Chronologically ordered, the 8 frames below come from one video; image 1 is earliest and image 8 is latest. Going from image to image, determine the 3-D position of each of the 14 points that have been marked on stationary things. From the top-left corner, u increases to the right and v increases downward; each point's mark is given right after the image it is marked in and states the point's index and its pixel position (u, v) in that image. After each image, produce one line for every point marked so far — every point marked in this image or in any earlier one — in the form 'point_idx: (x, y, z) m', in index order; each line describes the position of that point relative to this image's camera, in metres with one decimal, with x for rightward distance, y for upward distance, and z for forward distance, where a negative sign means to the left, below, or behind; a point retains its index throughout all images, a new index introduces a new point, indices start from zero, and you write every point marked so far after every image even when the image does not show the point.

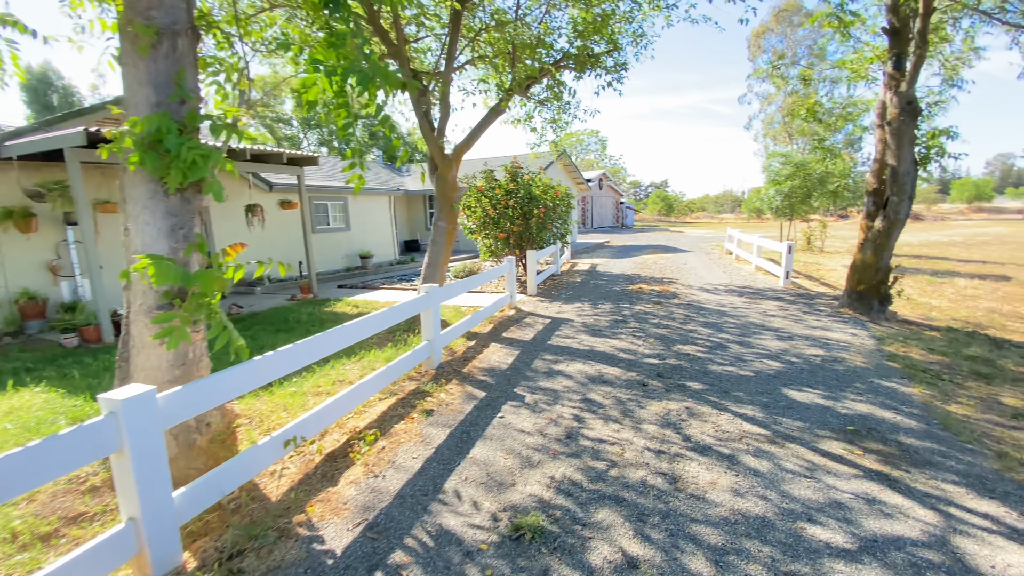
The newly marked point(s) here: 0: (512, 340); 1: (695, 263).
0: (0.0, -0.6, +5.2) m
1: (+4.8, +0.7, +12.3) m
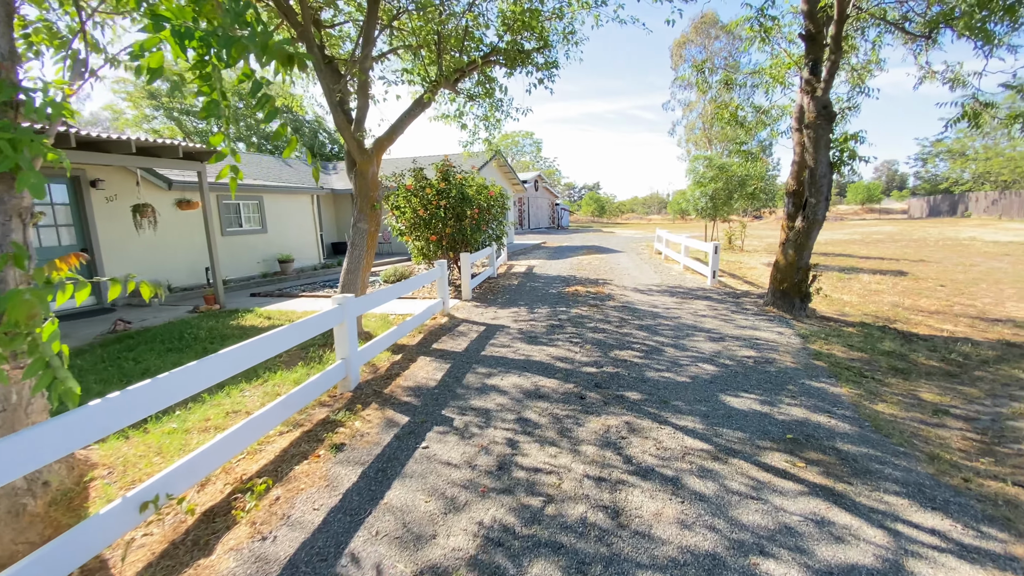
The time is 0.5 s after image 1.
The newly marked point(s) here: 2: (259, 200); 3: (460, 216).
0: (-0.7, -0.7, +4.8) m
1: (+3.1, +0.7, +12.5) m
2: (-6.4, +2.2, +11.8) m
3: (-1.0, +1.3, +8.5) m
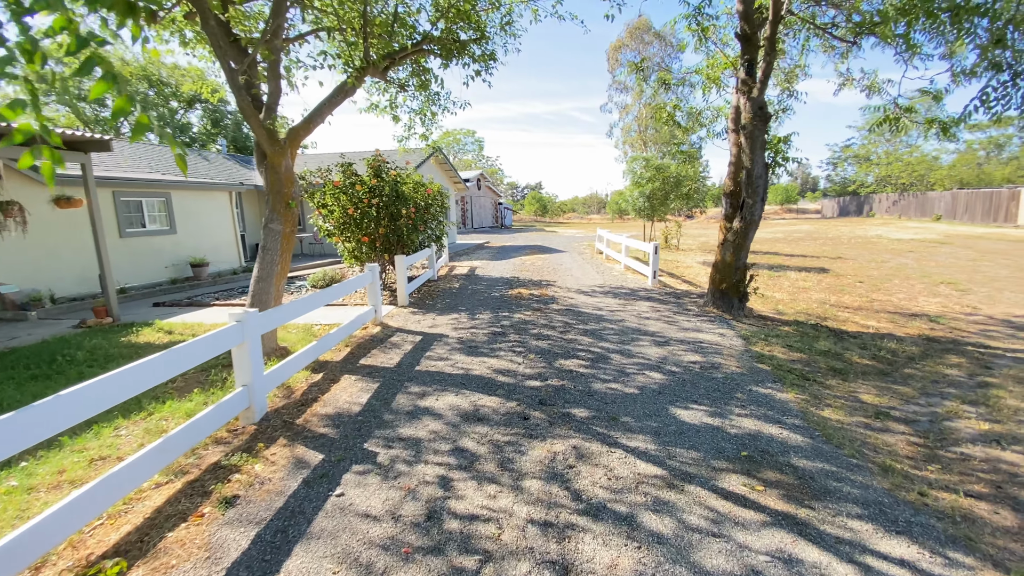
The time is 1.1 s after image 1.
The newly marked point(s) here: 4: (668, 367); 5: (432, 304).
0: (-1.3, -0.7, +4.3) m
1: (+1.6, +0.7, +12.4) m
2: (-7.8, +2.0, +10.6) m
3: (-2.0, +1.2, +8.0) m
4: (+1.4, -0.7, +4.3) m
5: (-1.3, -0.3, +7.4) m
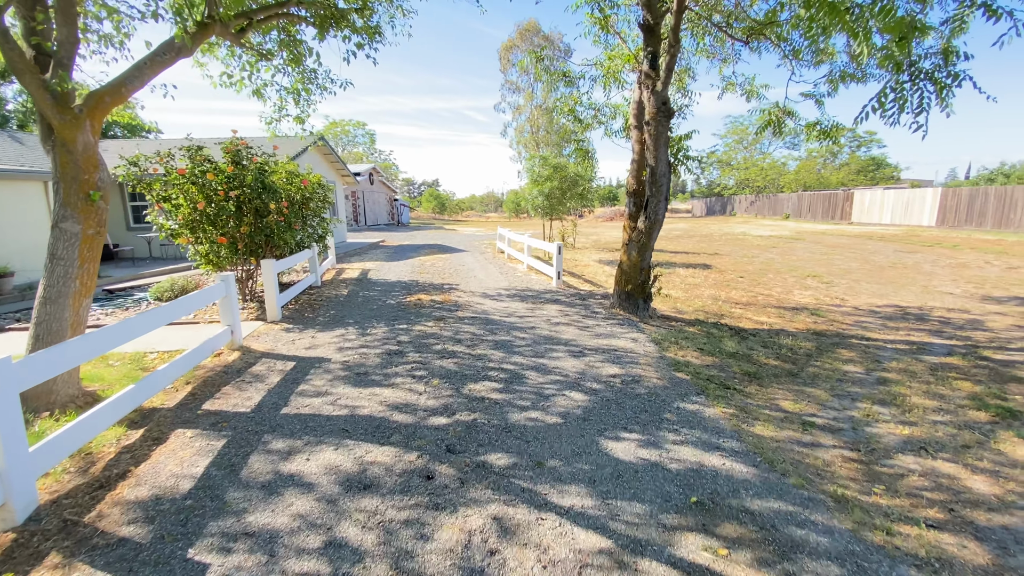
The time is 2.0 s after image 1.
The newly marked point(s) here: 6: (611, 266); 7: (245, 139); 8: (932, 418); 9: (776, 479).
0: (-2.0, -0.9, +3.2) m
1: (-1.0, +0.6, +11.7) m
2: (-9.8, +1.7, +8.0) m
3: (-3.6, +1.1, +6.7) m
4: (+0.6, -0.8, +3.9) m
5: (-2.7, -0.4, +6.3) m
6: (+2.6, +0.6, +12.3) m
7: (-3.8, +2.1, +6.7) m
8: (+3.2, -1.0, +3.6) m
9: (+1.5, -1.0, +2.6) m
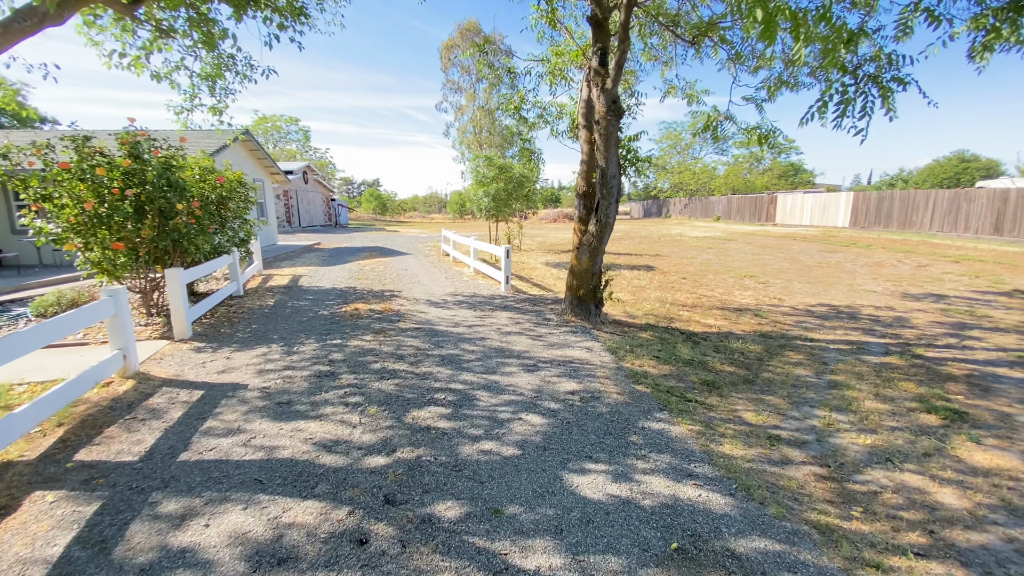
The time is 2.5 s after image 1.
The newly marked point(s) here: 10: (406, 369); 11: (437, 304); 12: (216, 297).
0: (-2.3, -1.0, +2.6) m
1: (-2.3, +0.5, +11.2) m
2: (-10.6, +1.5, +6.4) m
3: (-4.3, +0.9, +5.8) m
4: (+0.2, -0.9, +3.5) m
5: (-3.3, -0.5, +5.5) m
6: (+1.2, +0.5, +12.2) m
7: (-4.6, +2.0, +5.9) m
8: (+2.8, -1.0, +3.6) m
9: (+1.2, -1.1, +2.4) m
10: (-0.9, -0.7, +4.2) m
11: (-1.1, -0.2, +7.1) m
12: (-3.9, -0.1, +6.3) m
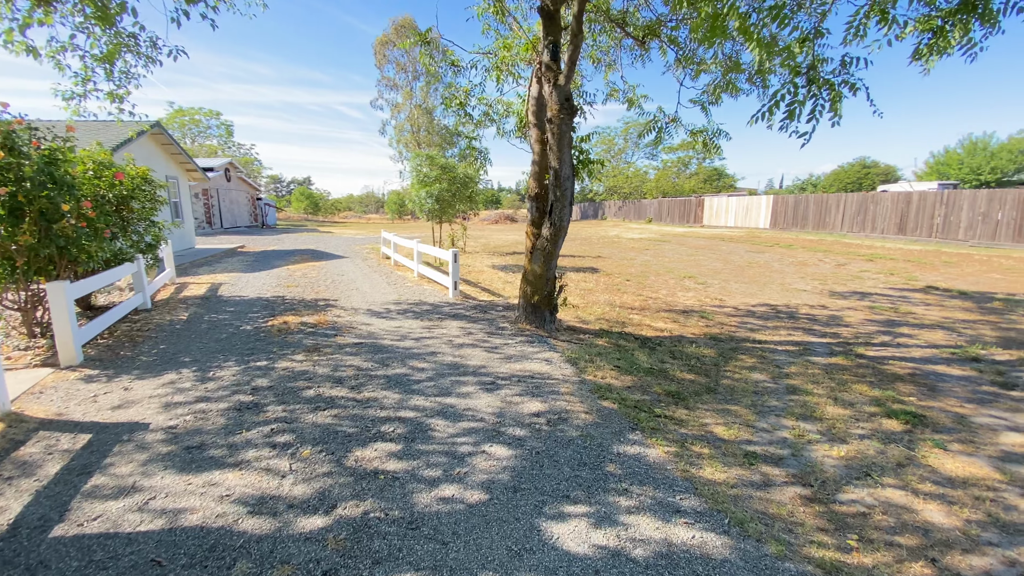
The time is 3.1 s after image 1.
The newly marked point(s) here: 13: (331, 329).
0: (-2.5, -1.1, +1.9) m
1: (-3.5, +0.3, +10.4) m
2: (-11.2, +1.2, +4.7) m
3: (-4.9, +0.7, +4.9) m
4: (0.0, -1.0, +3.2) m
5: (-3.8, -0.7, +4.7) m
6: (-0.2, +0.4, +11.9) m
7: (-5.1, +1.8, +4.9) m
8: (+2.6, -1.1, +3.5) m
9: (+1.1, -1.2, +2.1) m
10: (-1.3, -0.8, +3.7) m
11: (-1.9, -0.4, +6.5) m
12: (-4.5, -0.3, +5.4) m
13: (-2.2, -0.5, +5.7) m
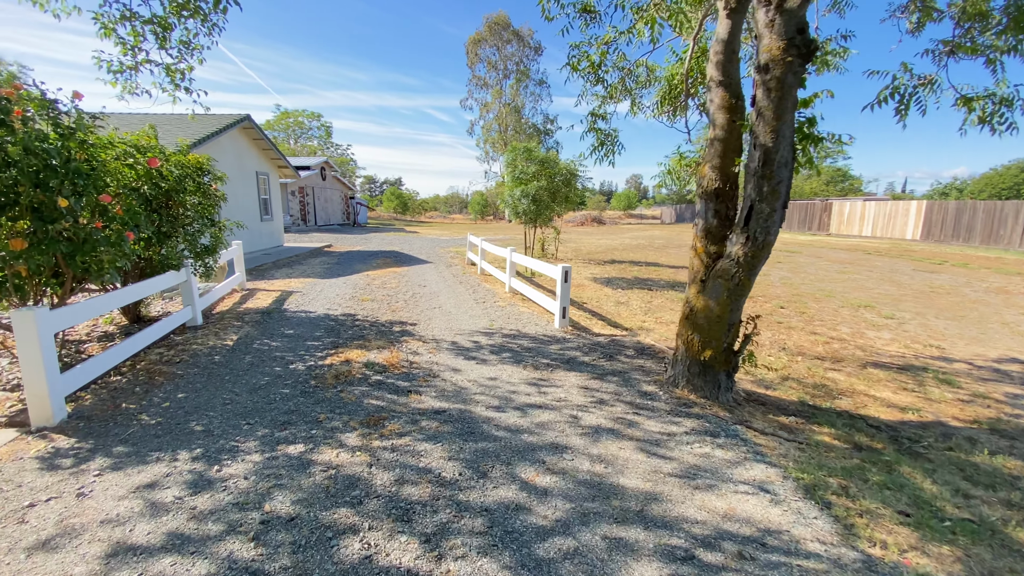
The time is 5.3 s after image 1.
0: (-1.8, -1.4, +0.4) m
1: (-1.5, +0.1, +8.9) m
2: (-9.9, +1.3, +4.5) m
3: (-3.6, +0.6, +3.7) m
4: (+0.8, -1.3, +1.2) m
5: (-2.7, -0.9, +3.3) m
6: (+2.1, 0.0, +9.8) m
7: (-3.9, +1.6, +3.7) m
8: (+3.4, -1.5, +1.1) m
9: (+1.7, -1.6, 0.0) m
10: (-0.4, -1.1, +1.9) m
11: (-0.5, -0.7, +4.8) m
12: (-3.3, -0.5, +4.1) m
13: (-0.9, -0.8, +4.1) m
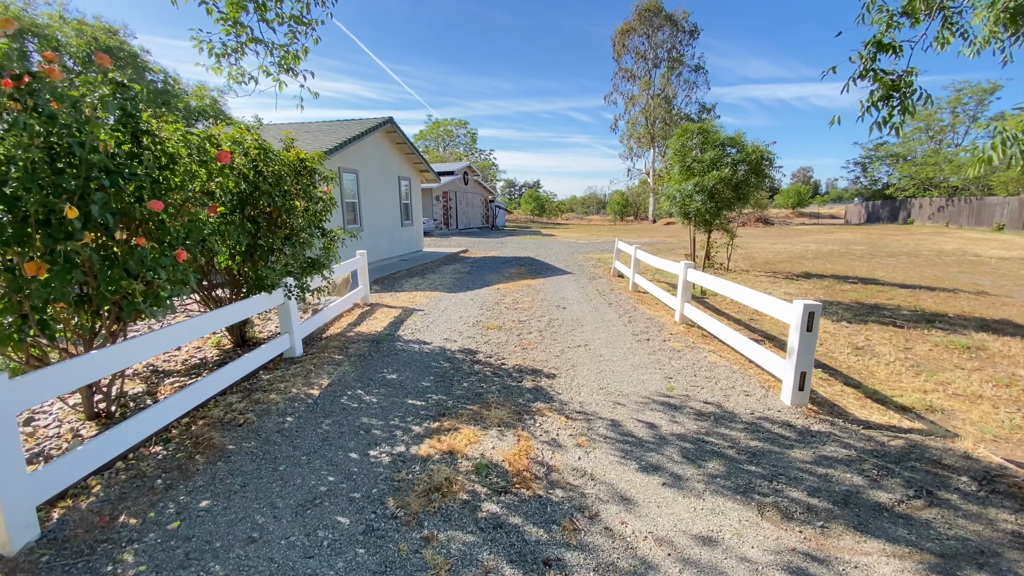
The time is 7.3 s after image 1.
0: (-1.8, -1.6, -0.9) m
1: (+1.0, -0.3, +7.2) m
2: (-8.3, +1.3, +5.3) m
3: (-2.5, +0.4, +2.7) m
4: (+0.9, -1.7, -0.9) m
5: (-1.8, -1.1, +2.1) m
6: (+4.7, -0.5, +7.0) m
7: (-2.7, +1.4, +2.8) m
8: (+3.4, -2.0, -1.7) m
9: (+1.5, -2.0, -2.3) m
10: (0.0, -1.5, +0.2) m
11: (+0.8, -1.0, +3.0) m
12: (-2.1, -0.7, +3.1) m
13: (+0.1, -1.1, +2.4) m
